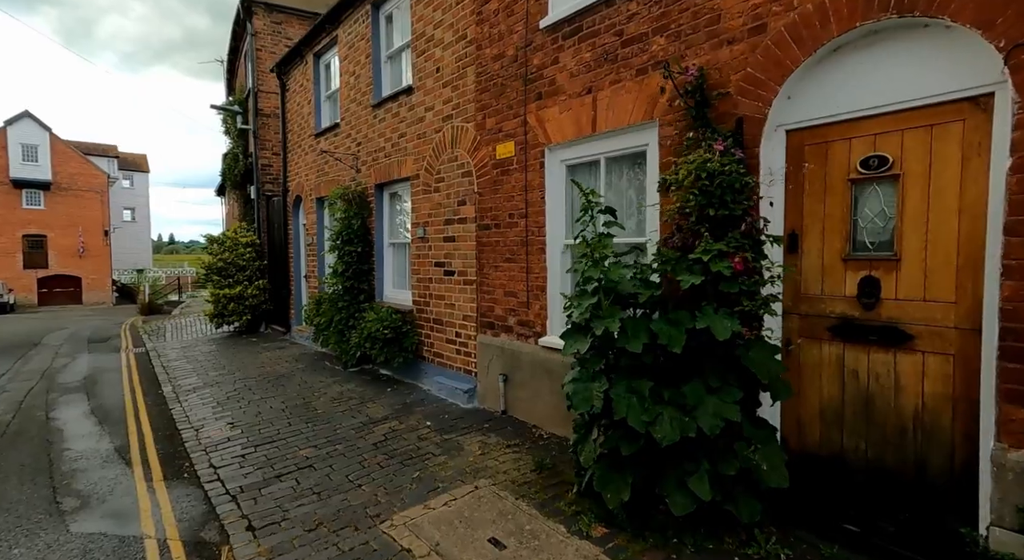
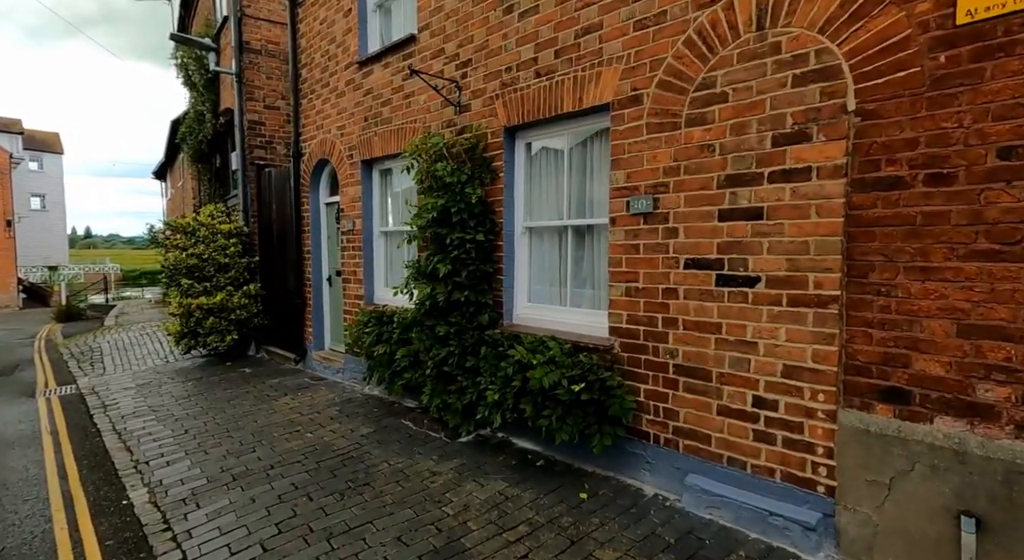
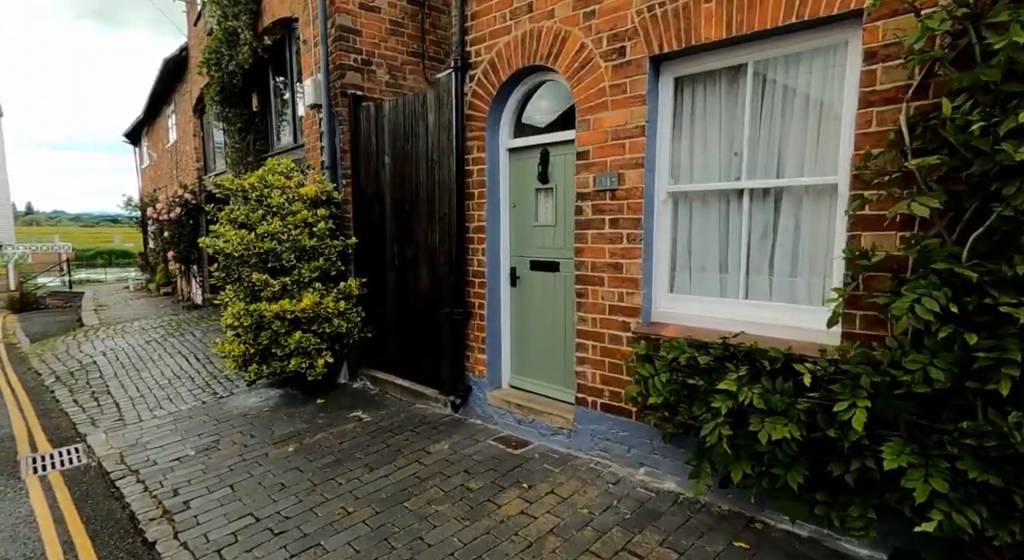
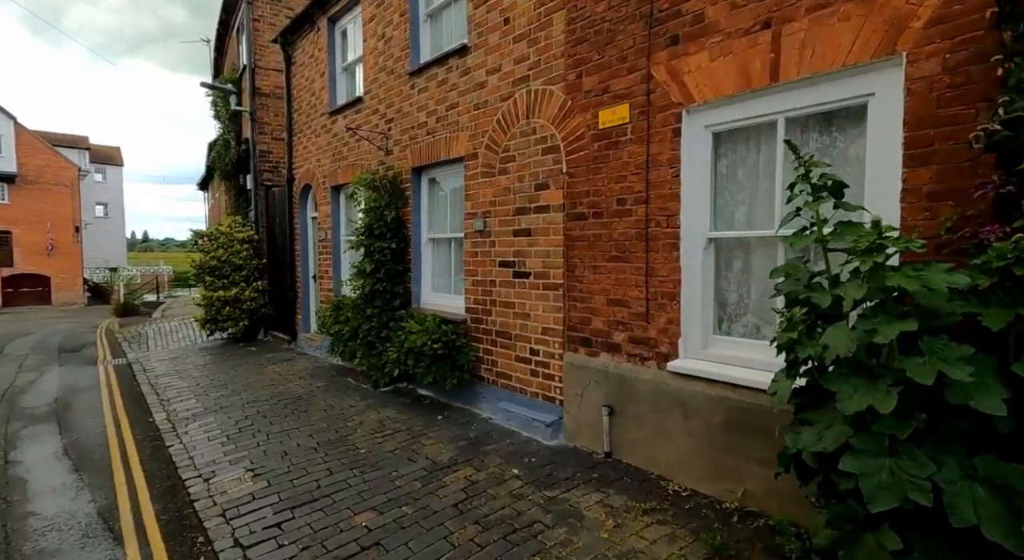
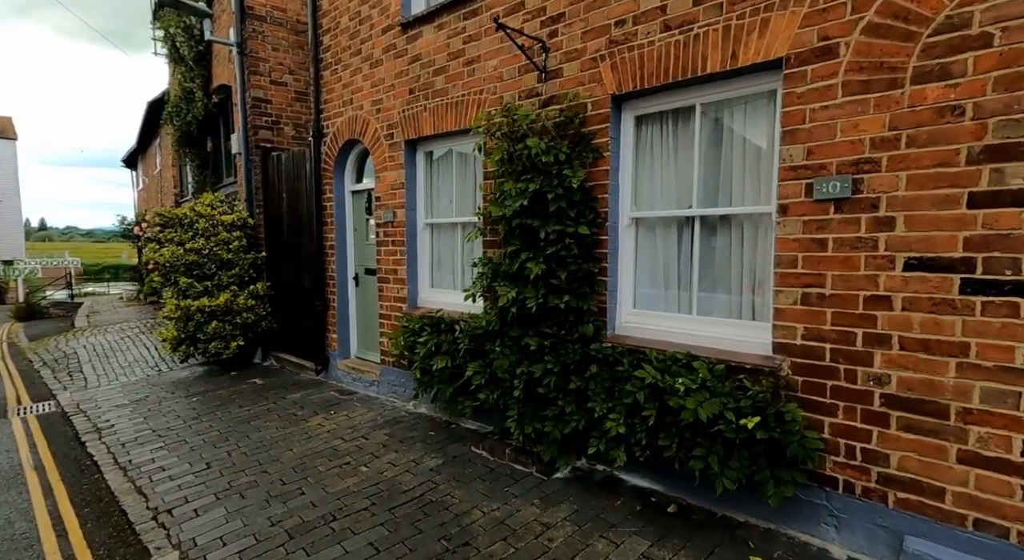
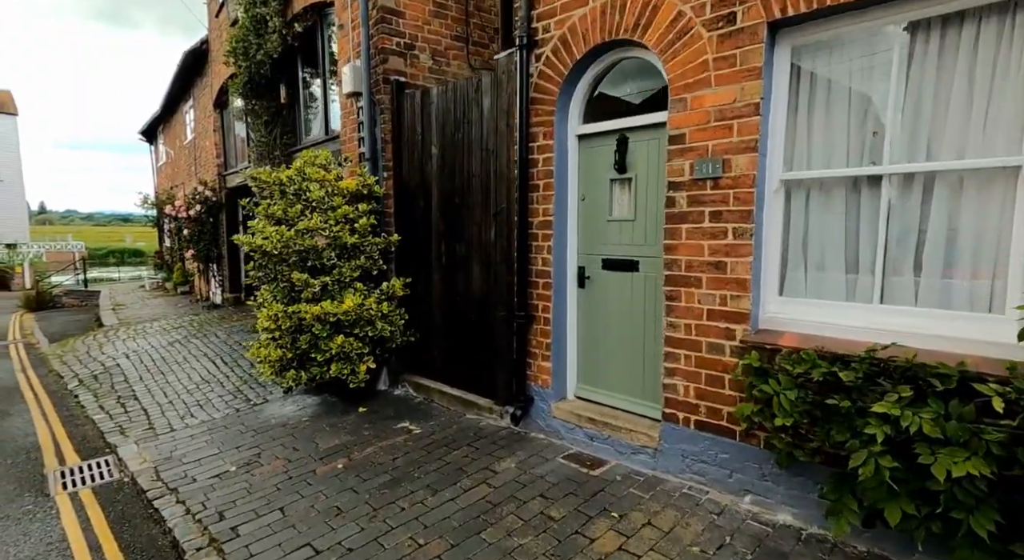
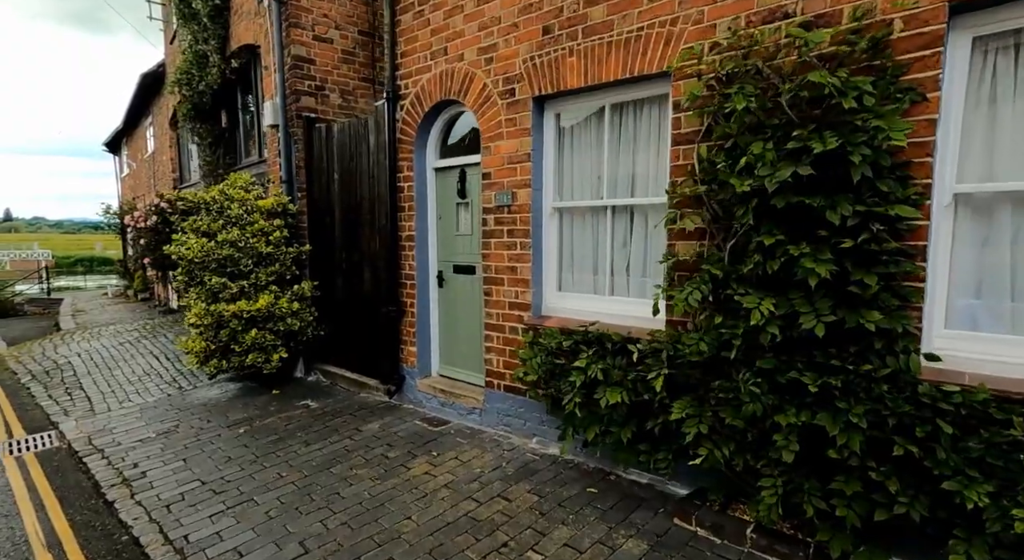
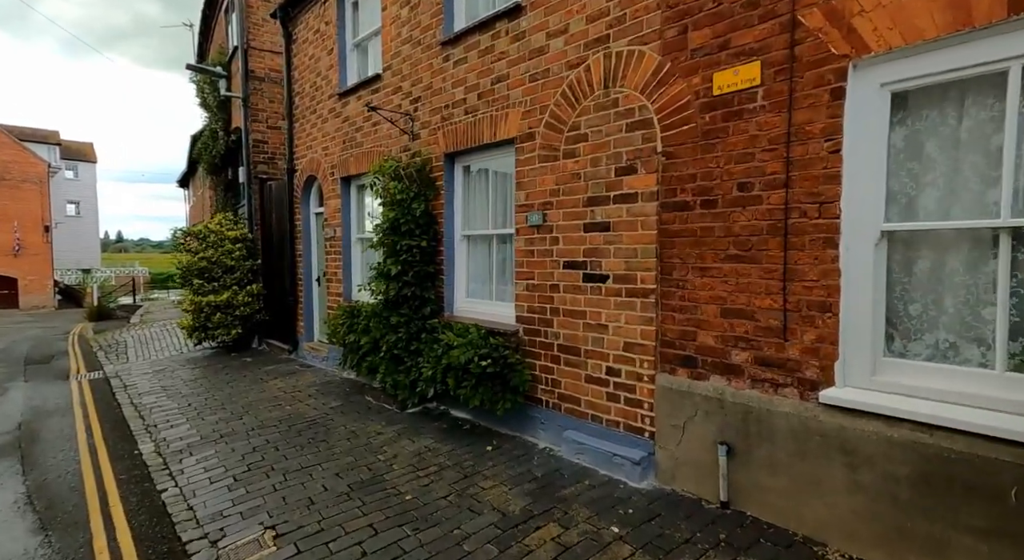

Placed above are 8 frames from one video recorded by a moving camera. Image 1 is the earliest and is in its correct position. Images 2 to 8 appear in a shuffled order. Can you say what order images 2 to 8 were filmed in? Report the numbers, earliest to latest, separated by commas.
4, 8, 2, 5, 7, 3, 6
